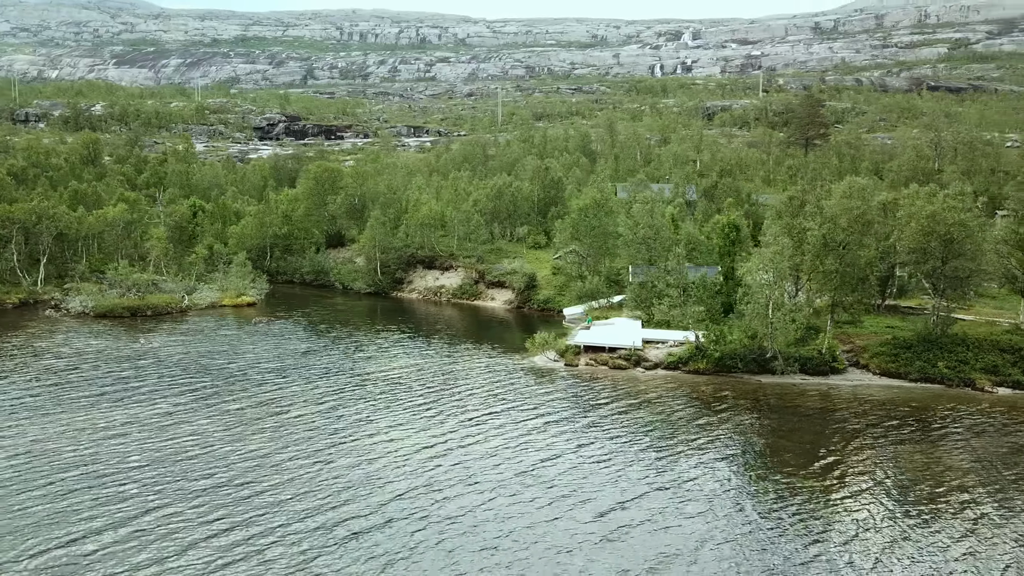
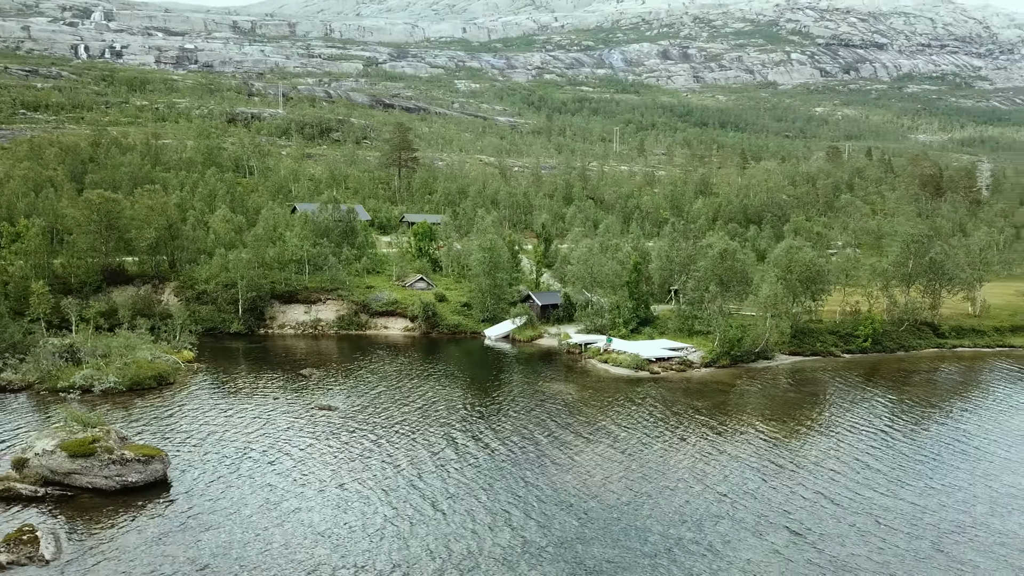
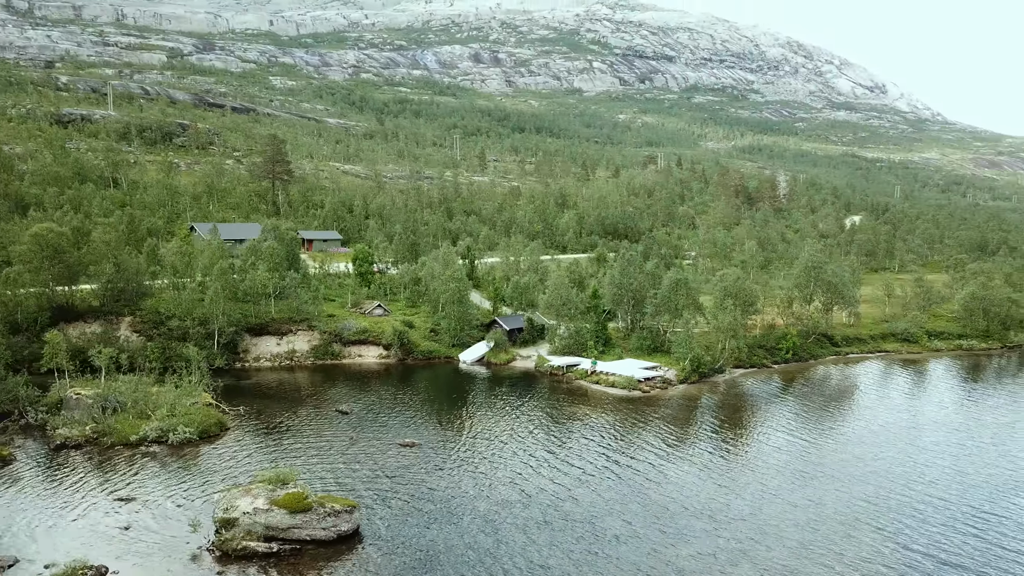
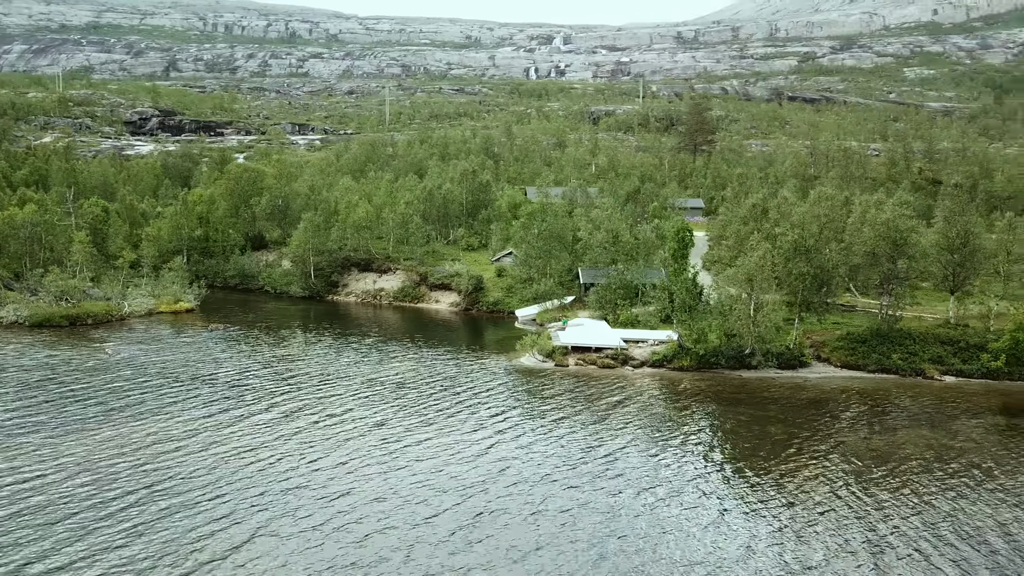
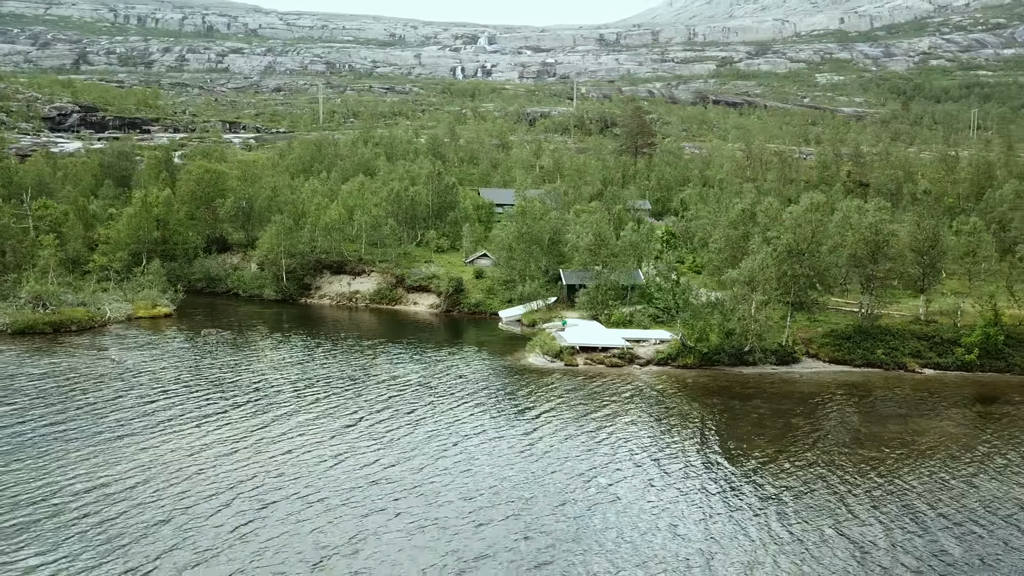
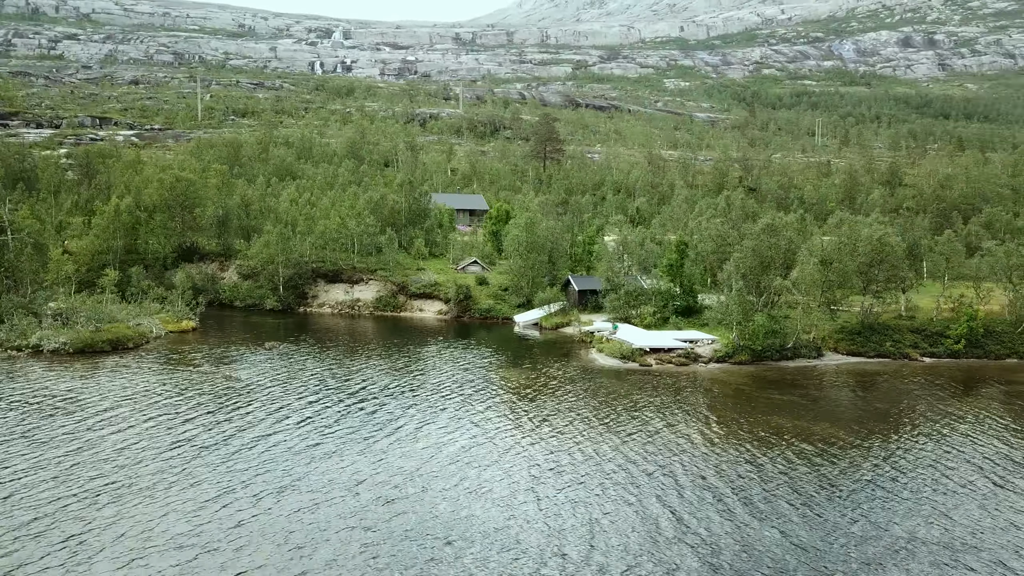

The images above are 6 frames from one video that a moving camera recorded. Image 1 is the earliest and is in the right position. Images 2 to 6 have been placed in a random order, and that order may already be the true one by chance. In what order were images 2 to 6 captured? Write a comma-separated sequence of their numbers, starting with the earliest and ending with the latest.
4, 5, 6, 2, 3
